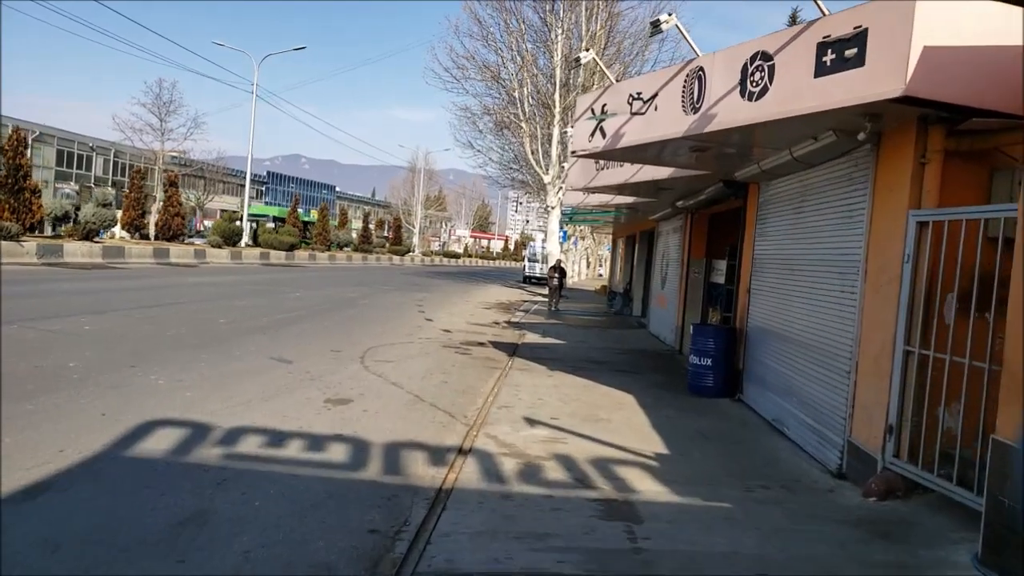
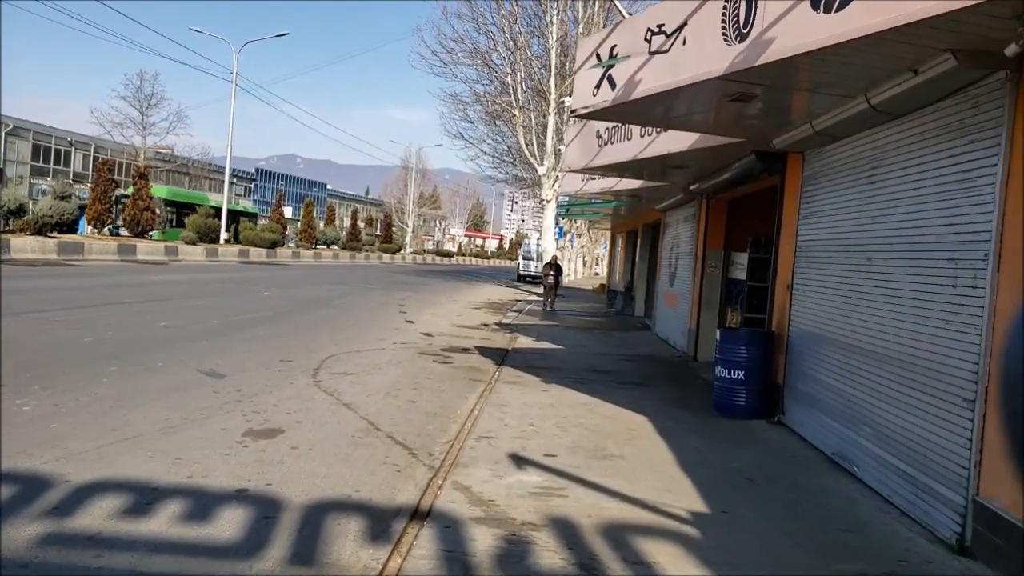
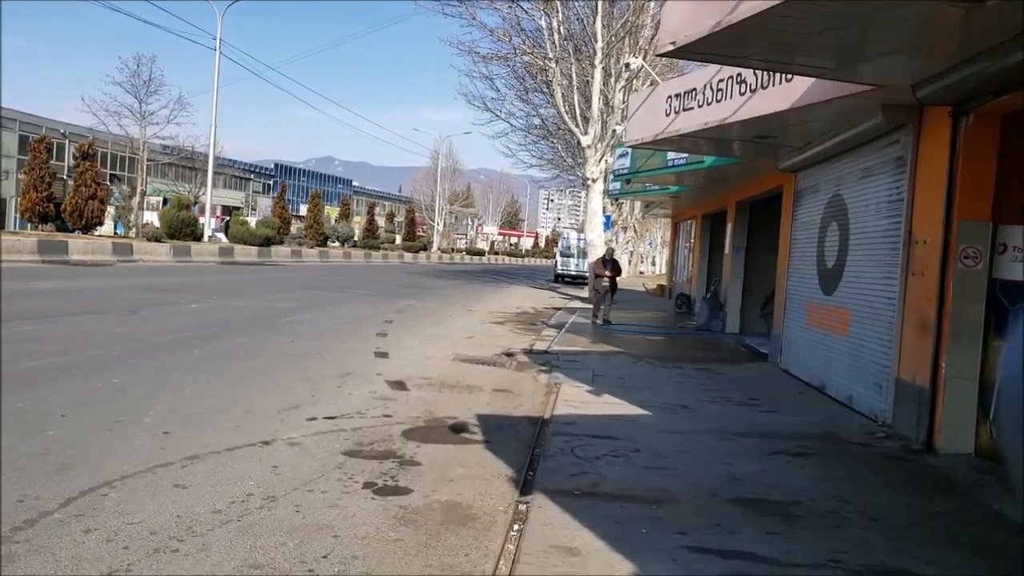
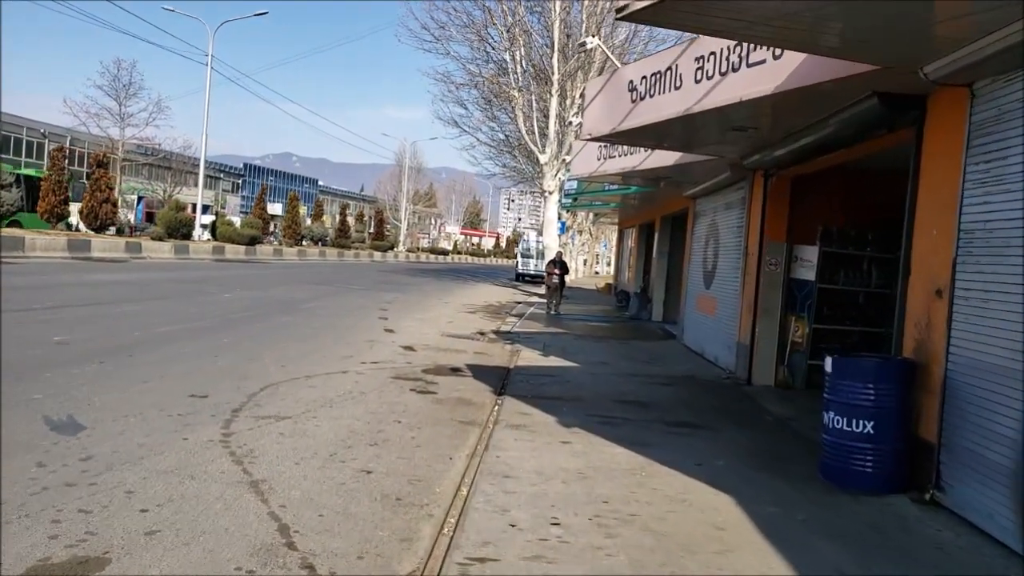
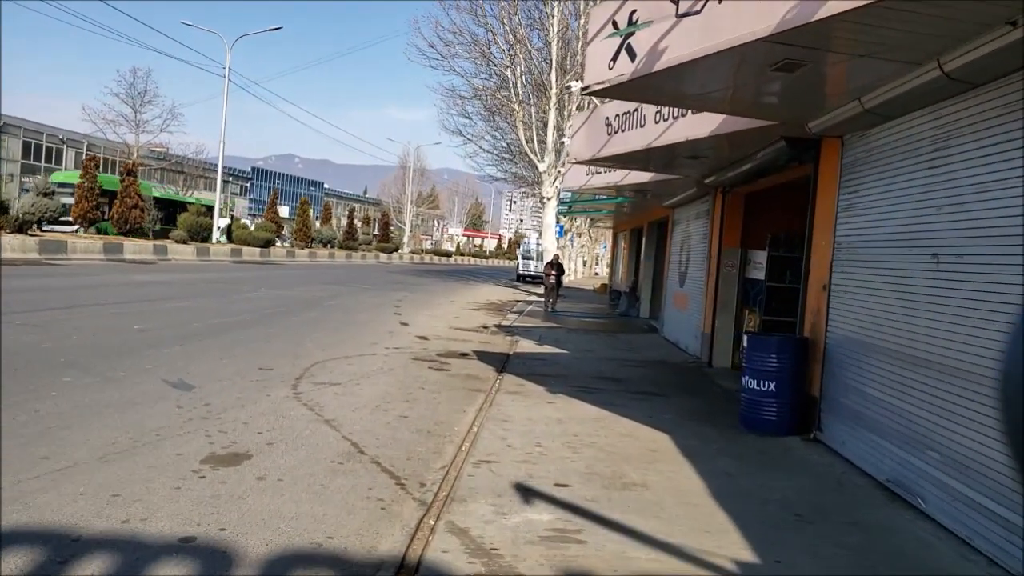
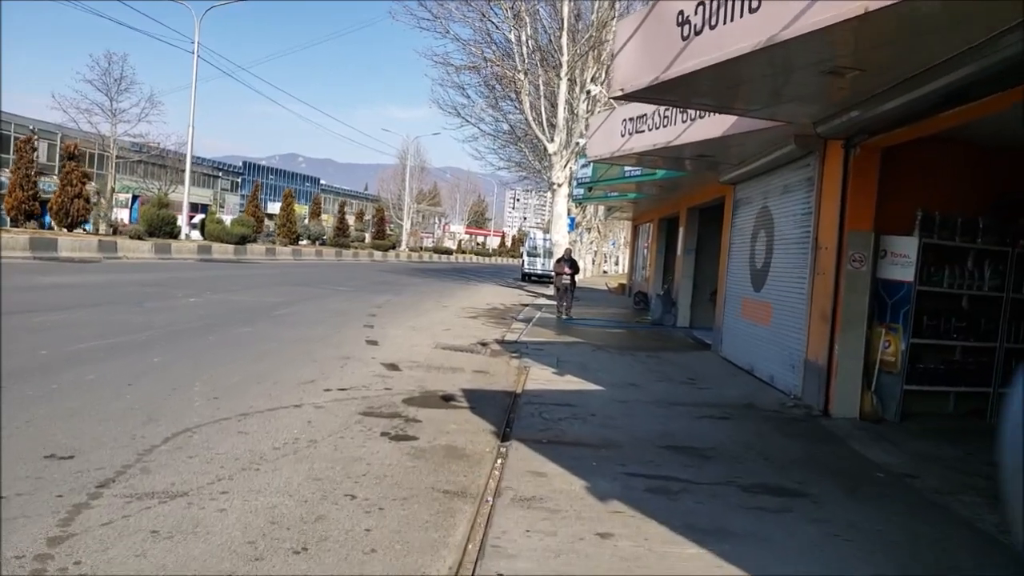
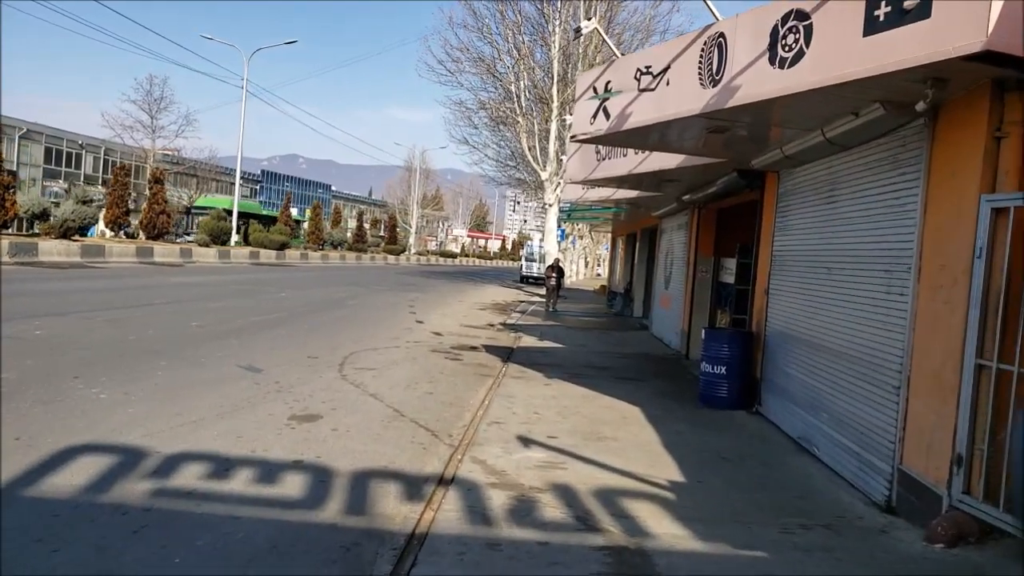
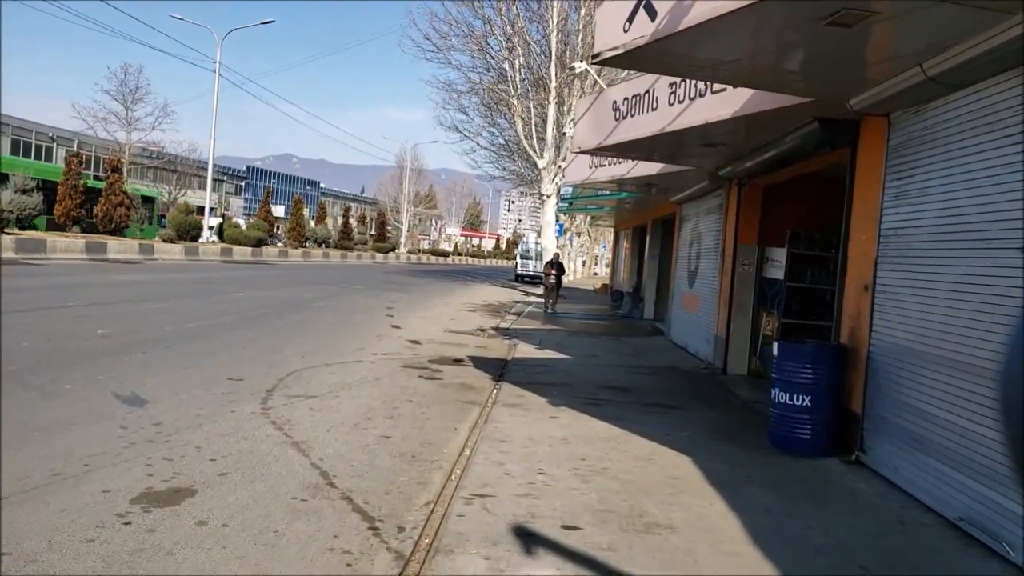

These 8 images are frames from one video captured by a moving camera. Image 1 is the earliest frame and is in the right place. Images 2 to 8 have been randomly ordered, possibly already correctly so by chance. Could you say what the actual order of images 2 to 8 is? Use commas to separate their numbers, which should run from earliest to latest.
7, 2, 5, 8, 4, 6, 3
